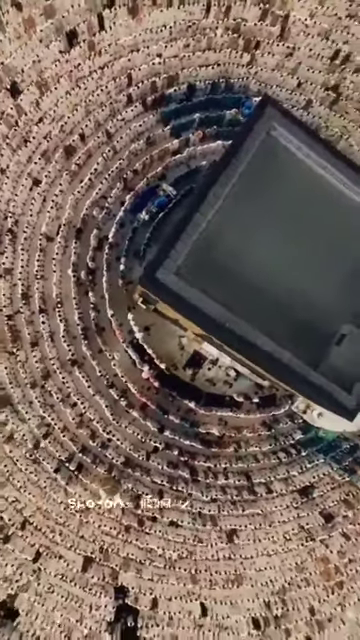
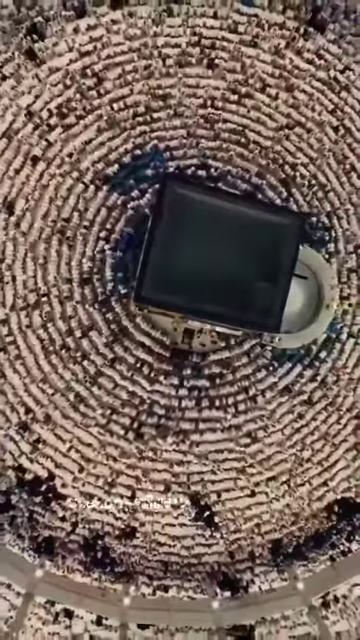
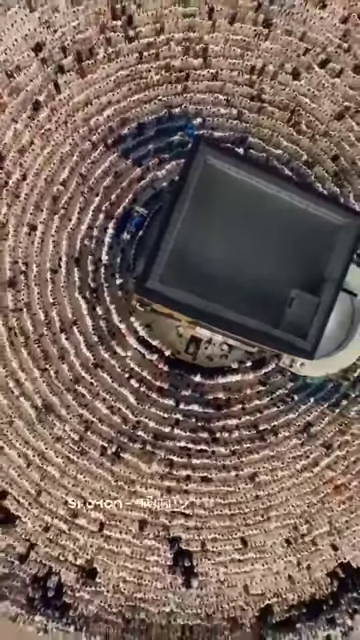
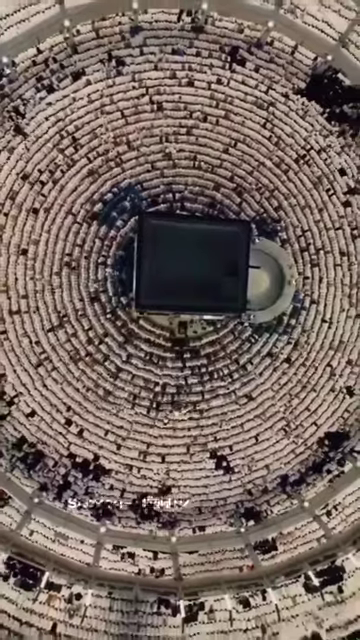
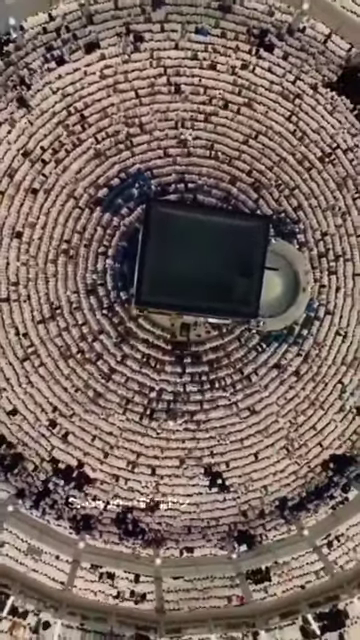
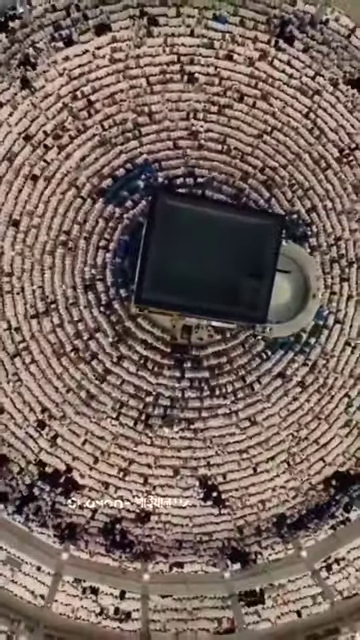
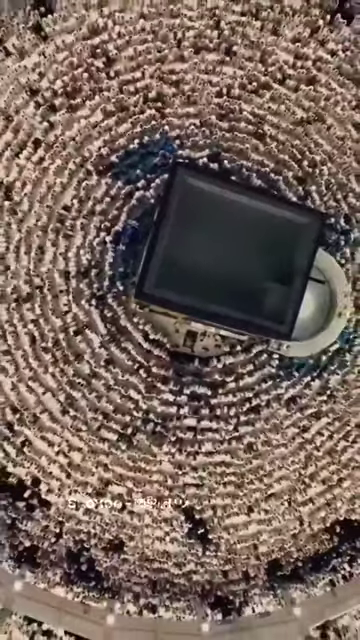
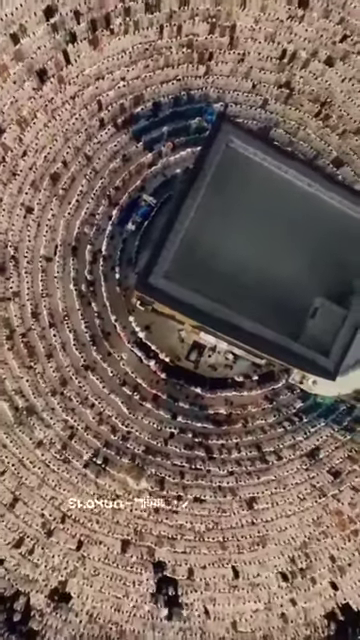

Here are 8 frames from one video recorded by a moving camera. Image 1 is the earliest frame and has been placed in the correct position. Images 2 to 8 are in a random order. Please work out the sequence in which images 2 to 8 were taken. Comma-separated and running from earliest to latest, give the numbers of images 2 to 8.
8, 3, 7, 2, 6, 5, 4
